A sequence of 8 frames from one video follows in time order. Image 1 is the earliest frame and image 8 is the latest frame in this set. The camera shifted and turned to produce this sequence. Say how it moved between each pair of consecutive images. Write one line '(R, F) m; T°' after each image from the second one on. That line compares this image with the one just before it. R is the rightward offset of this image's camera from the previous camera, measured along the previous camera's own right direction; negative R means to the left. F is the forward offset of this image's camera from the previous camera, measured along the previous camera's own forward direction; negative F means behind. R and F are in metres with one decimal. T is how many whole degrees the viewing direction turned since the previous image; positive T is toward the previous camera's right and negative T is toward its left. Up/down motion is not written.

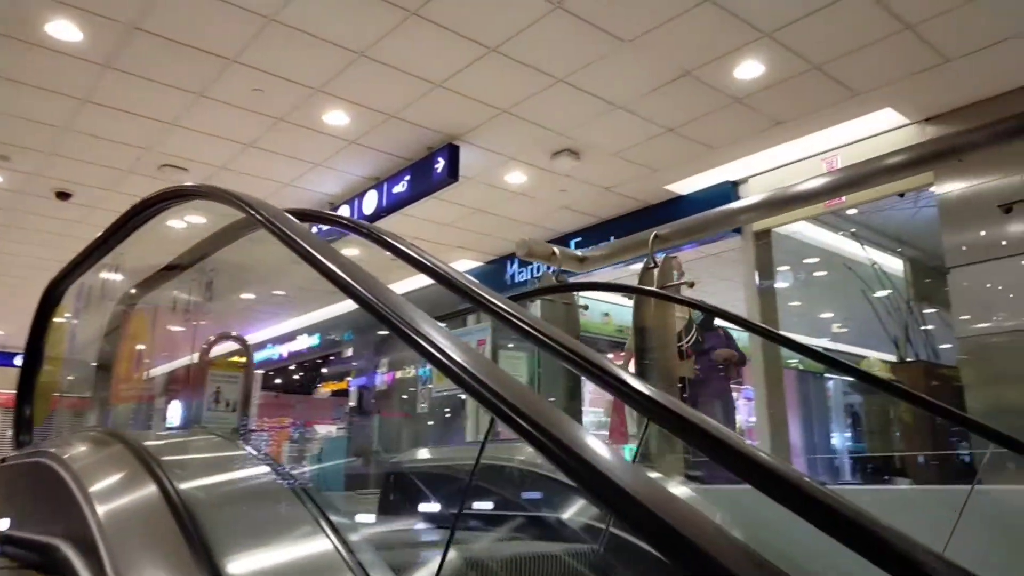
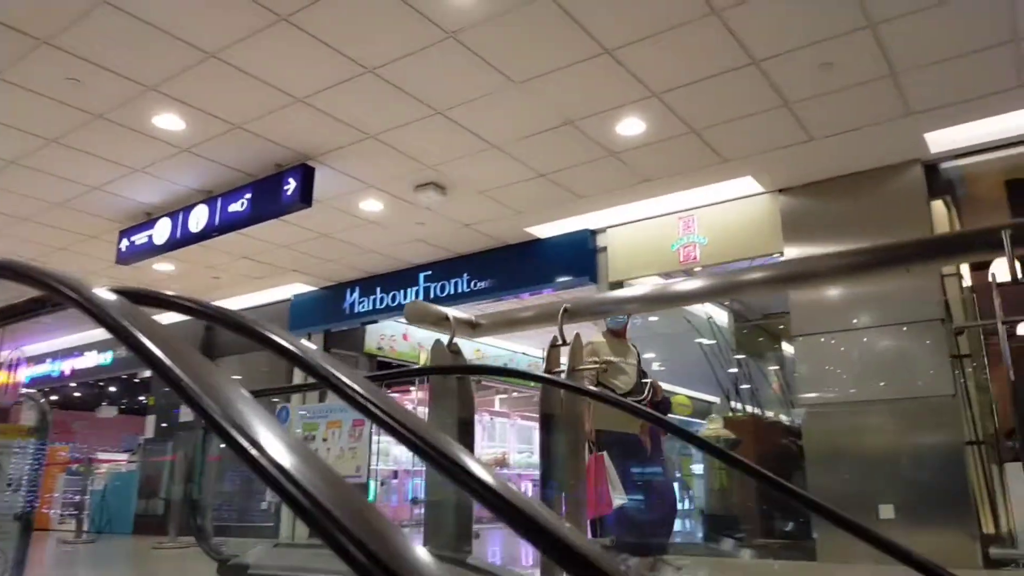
(-0.3, +0.4) m; +14°
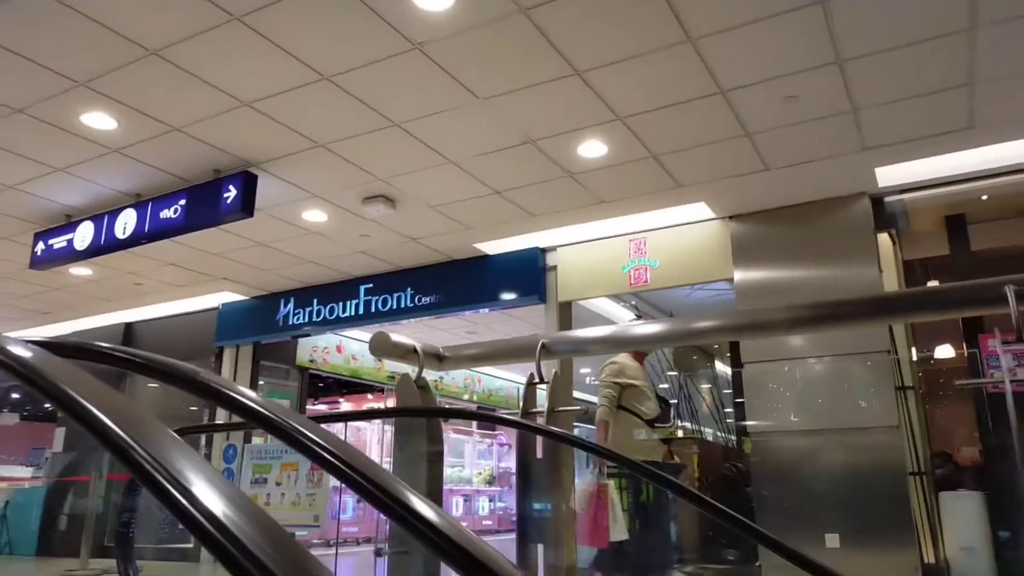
(-0.2, +0.2) m; +6°
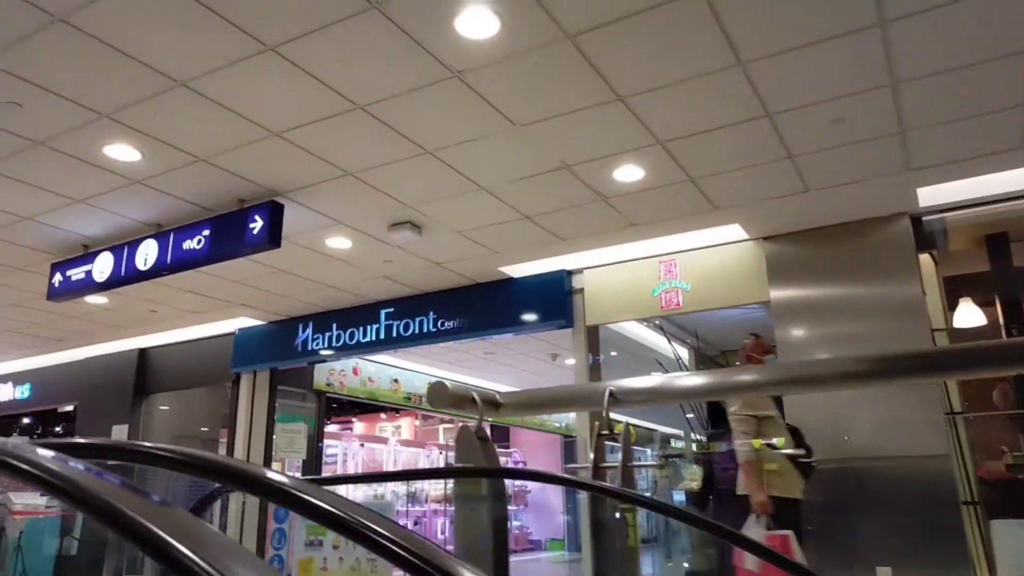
(-0.2, +0.1) m; 0°
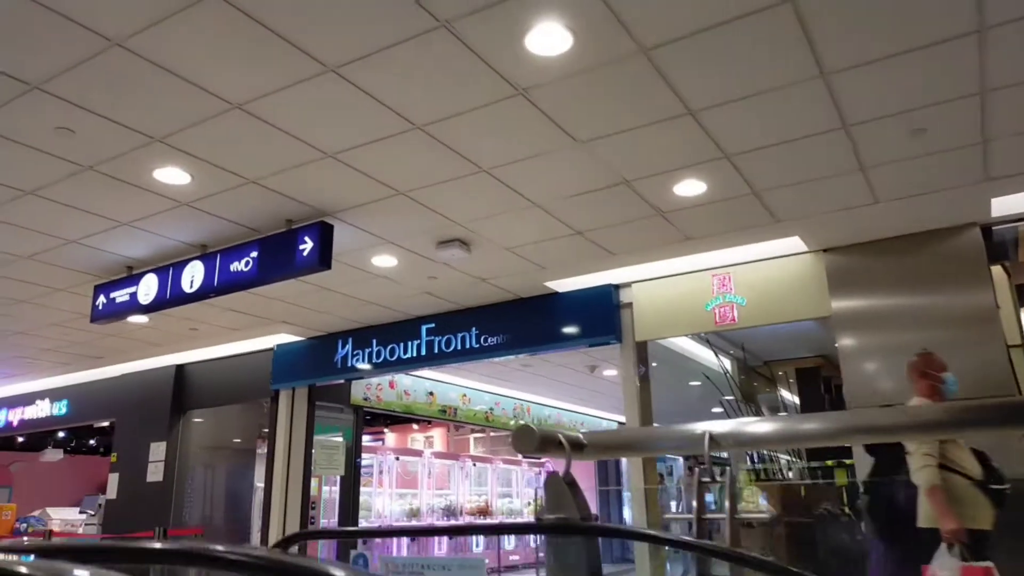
(-0.2, +0.1) m; -1°
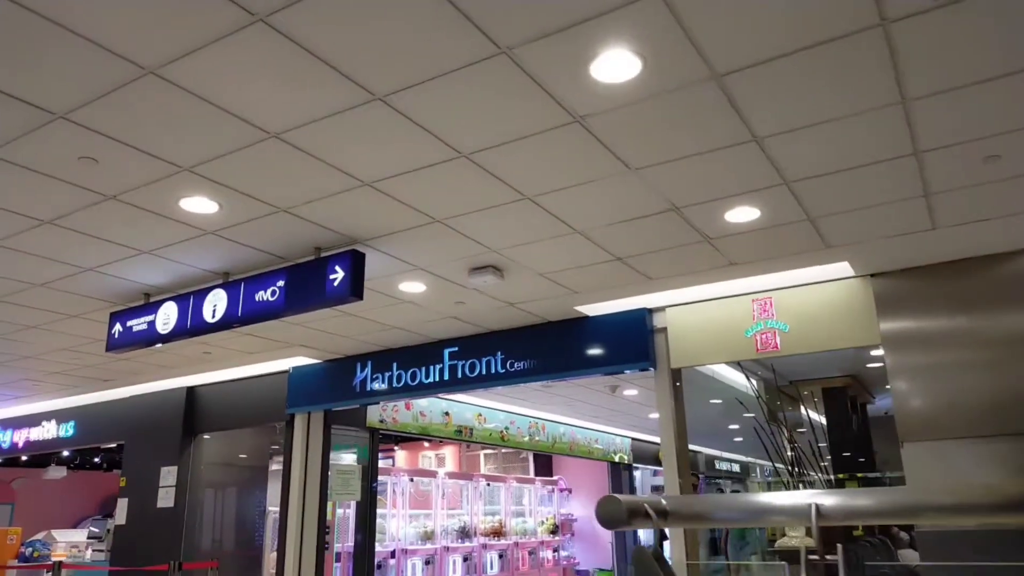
(-0.2, +0.2) m; 0°
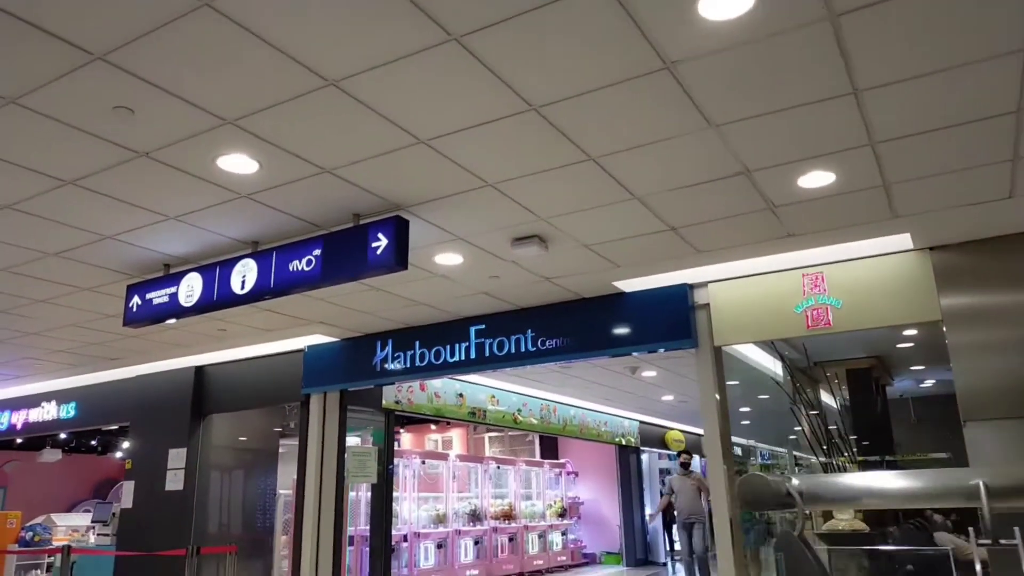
(-0.4, +0.3) m; +1°
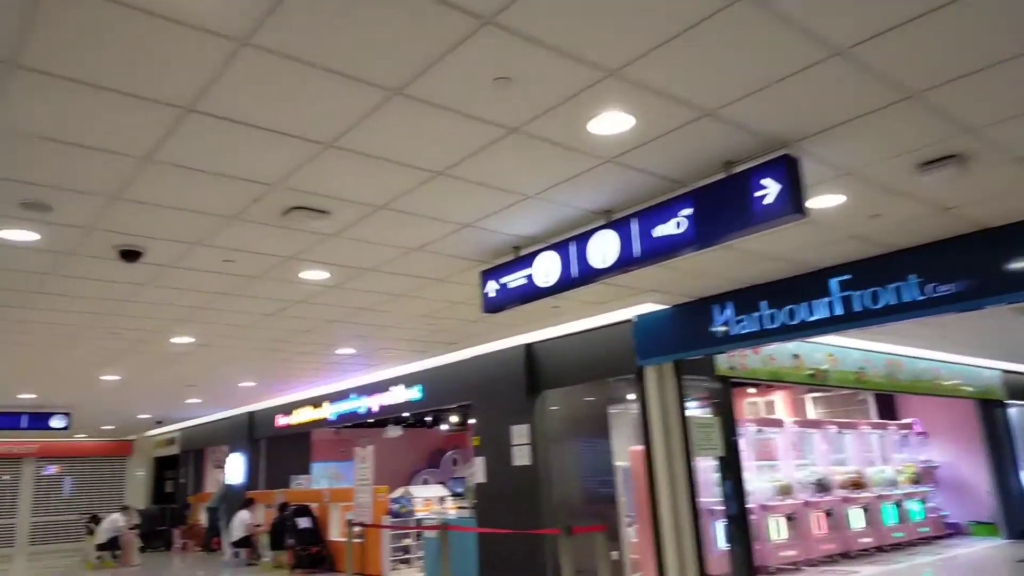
(-0.7, +0.4) m; -20°
